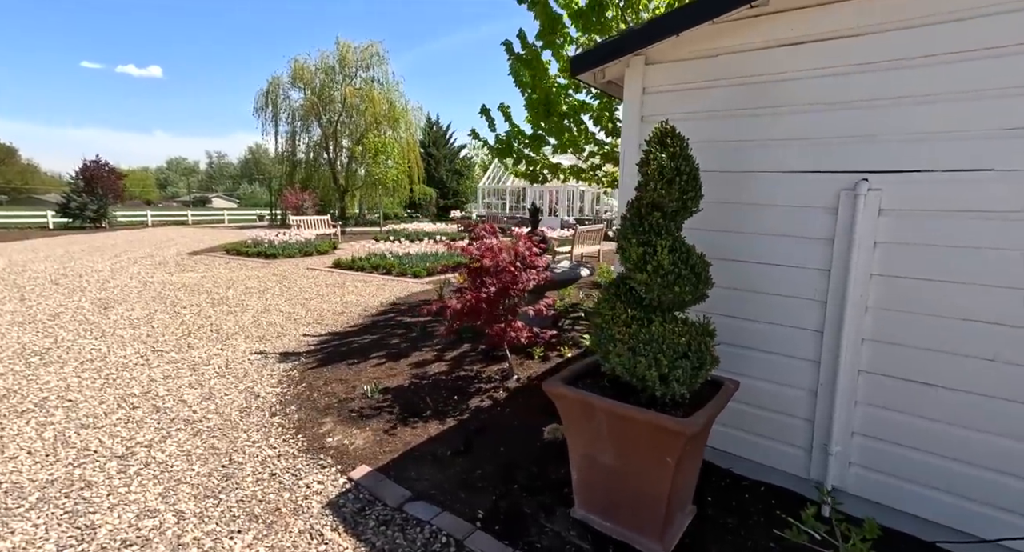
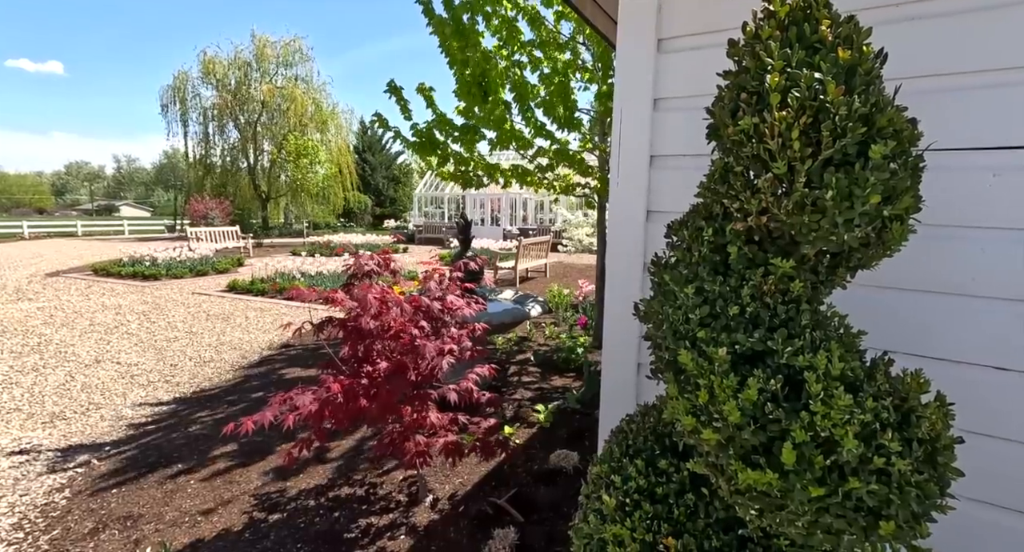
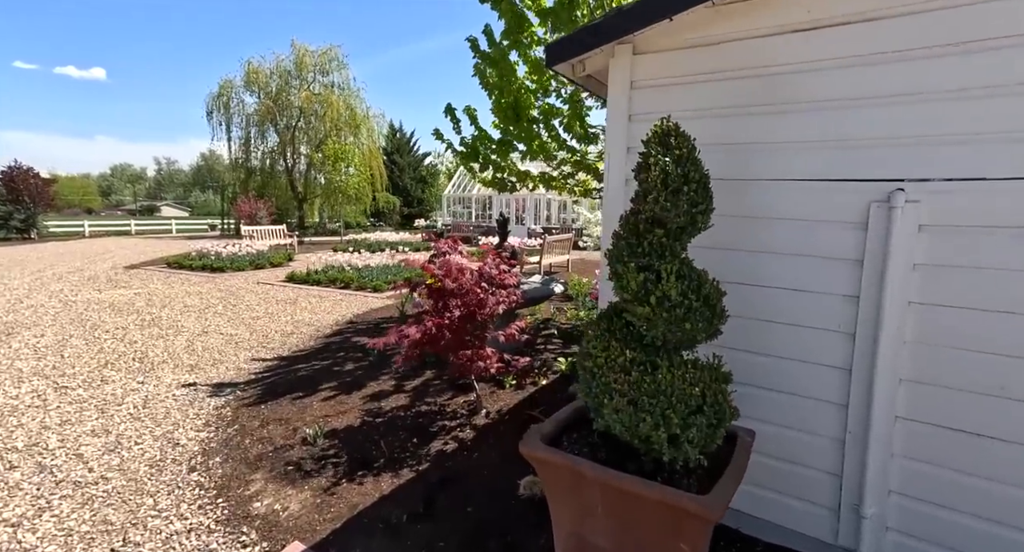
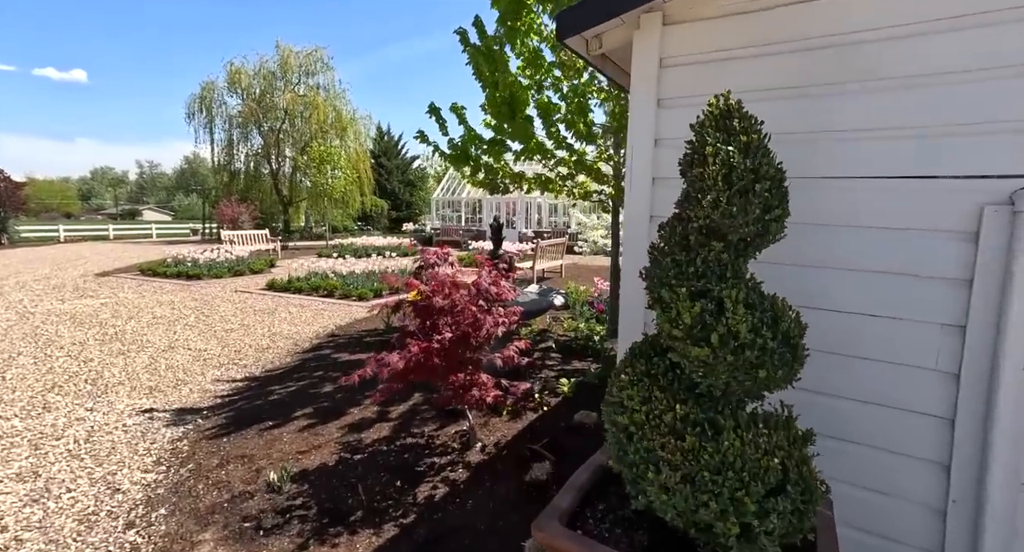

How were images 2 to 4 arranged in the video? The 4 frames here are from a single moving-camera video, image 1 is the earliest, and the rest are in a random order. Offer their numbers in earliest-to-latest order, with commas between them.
3, 4, 2
